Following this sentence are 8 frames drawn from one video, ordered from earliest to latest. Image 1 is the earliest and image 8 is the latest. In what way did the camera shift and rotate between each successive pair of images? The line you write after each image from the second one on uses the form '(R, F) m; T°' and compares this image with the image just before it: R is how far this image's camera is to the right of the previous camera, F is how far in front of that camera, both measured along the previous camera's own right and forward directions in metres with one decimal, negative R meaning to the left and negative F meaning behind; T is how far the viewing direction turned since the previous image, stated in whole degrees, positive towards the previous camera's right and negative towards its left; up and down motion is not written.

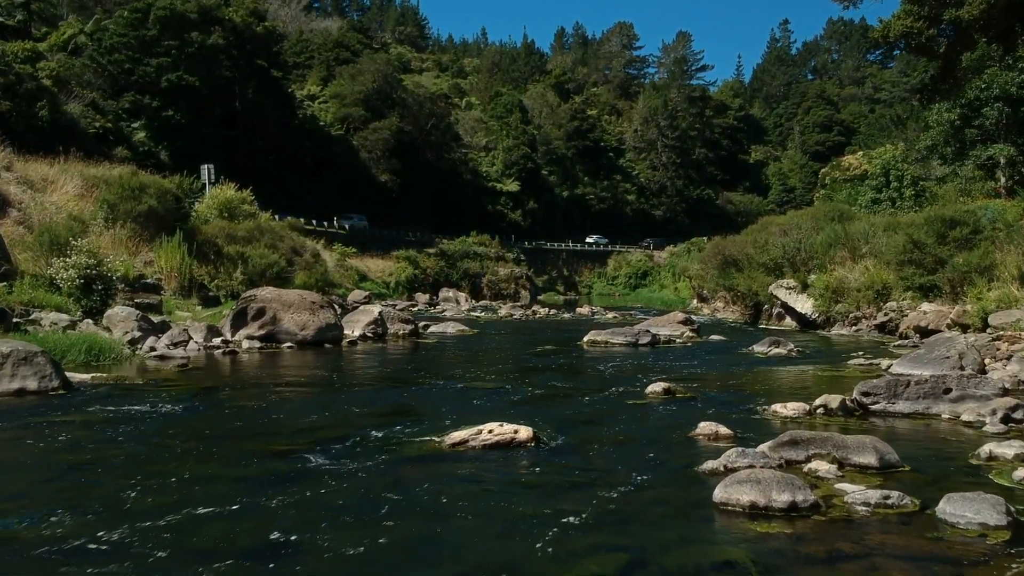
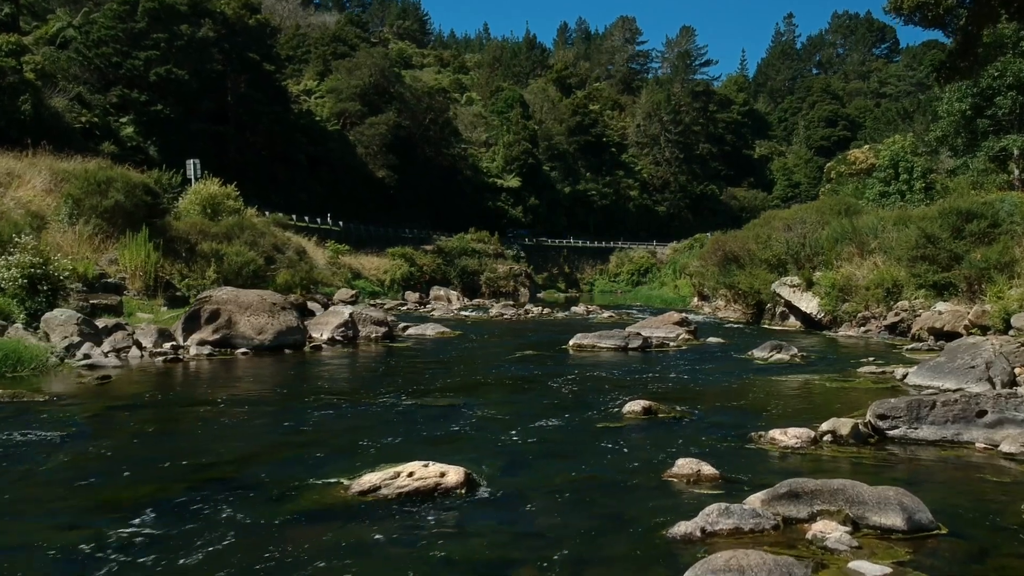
(+0.5, +1.8) m; 0°
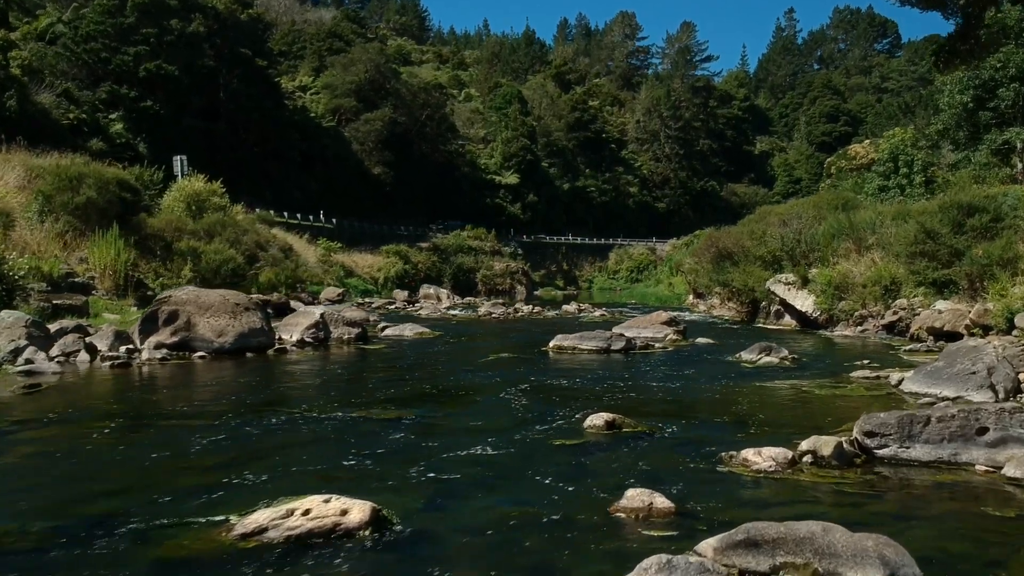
(+0.5, +1.1) m; 0°
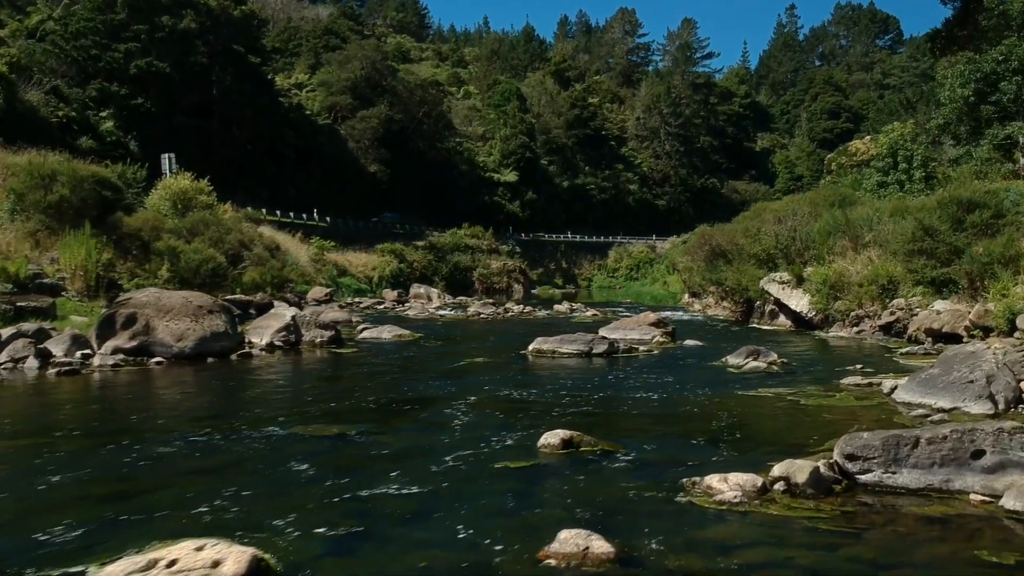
(+0.4, +0.9) m; 0°
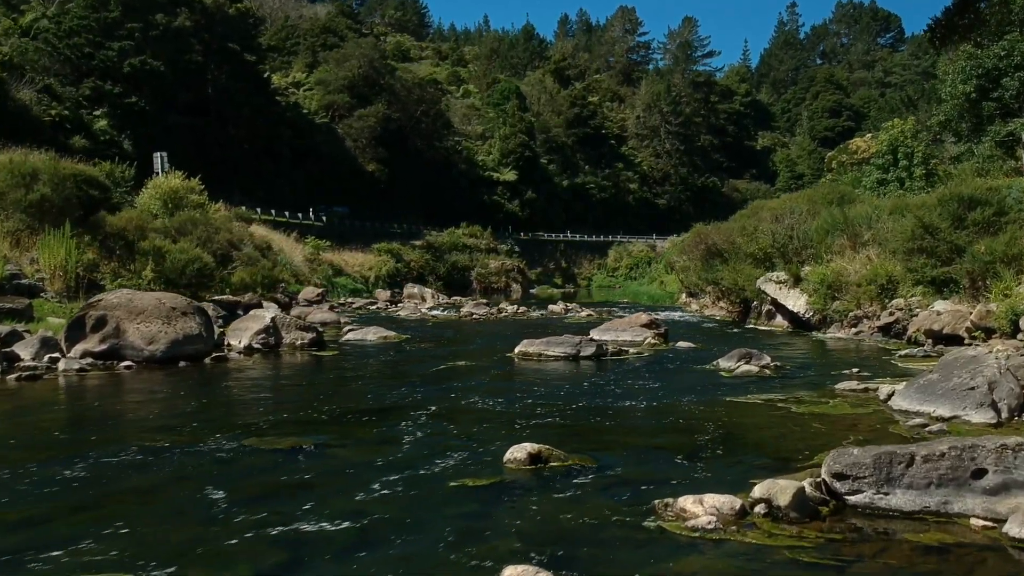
(+0.3, +0.7) m; 0°
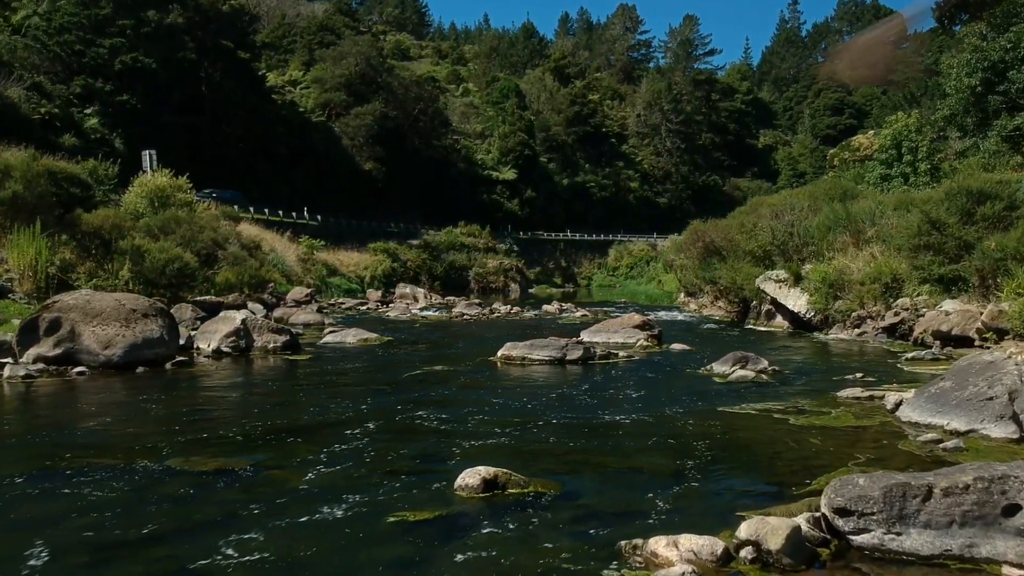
(+0.3, +1.1) m; 0°
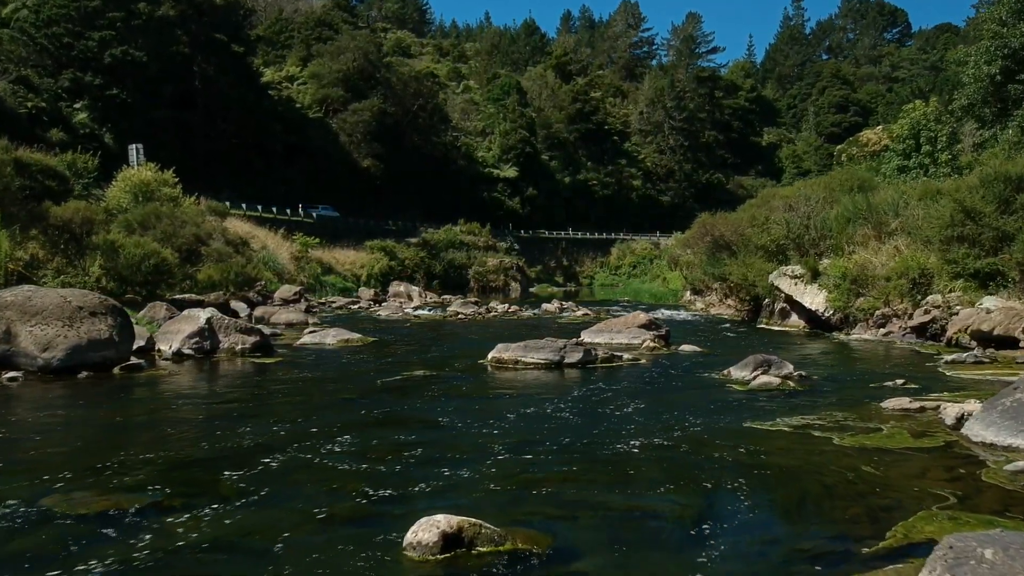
(+0.1, +1.8) m; 0°
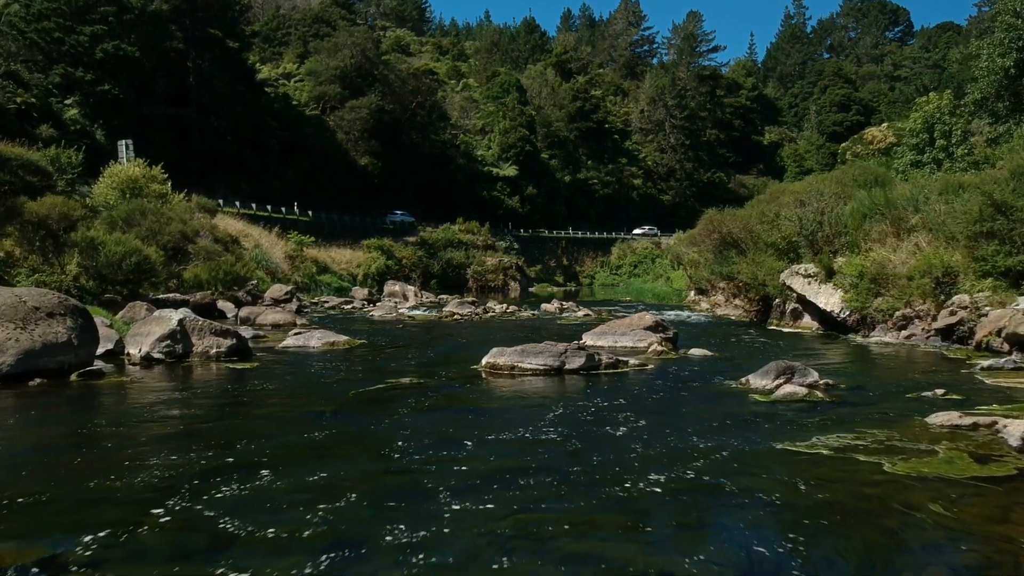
(0.0, +1.3) m; 0°
